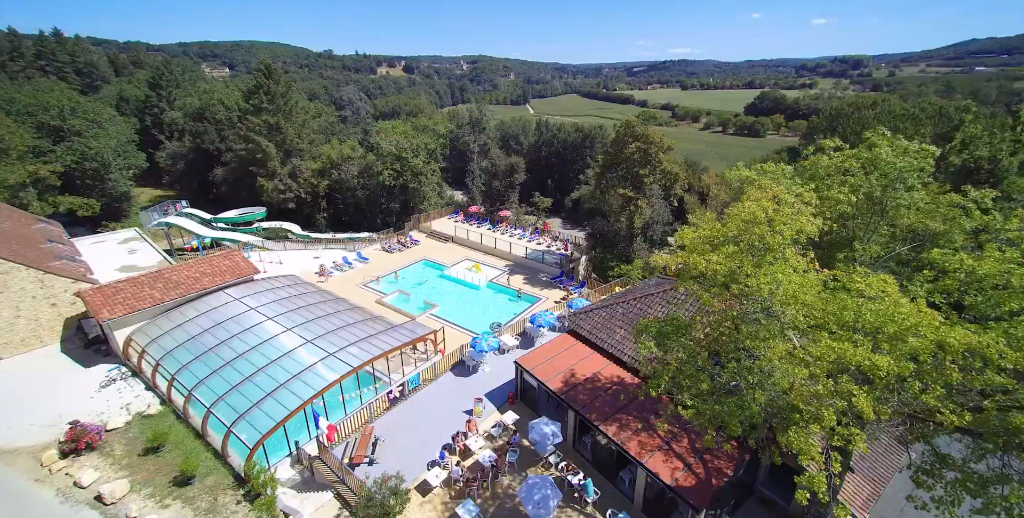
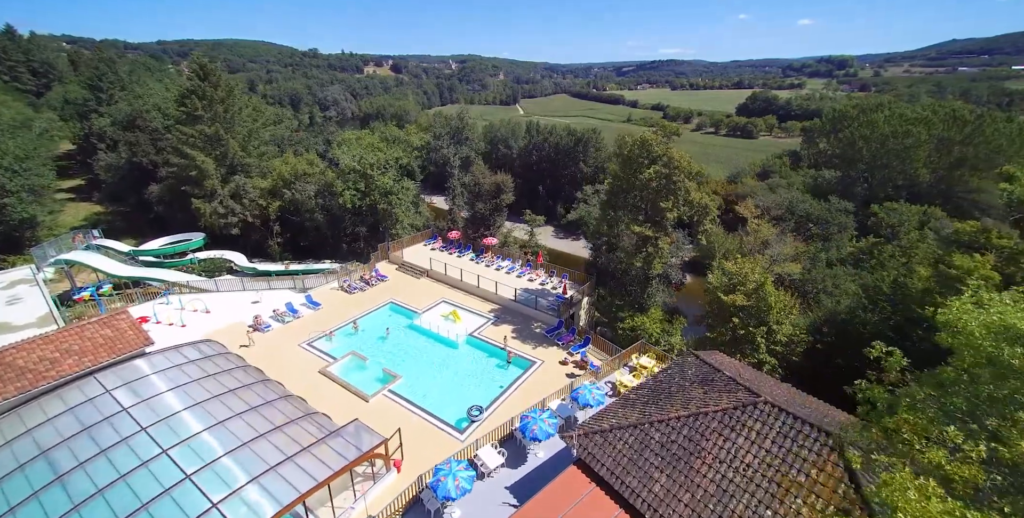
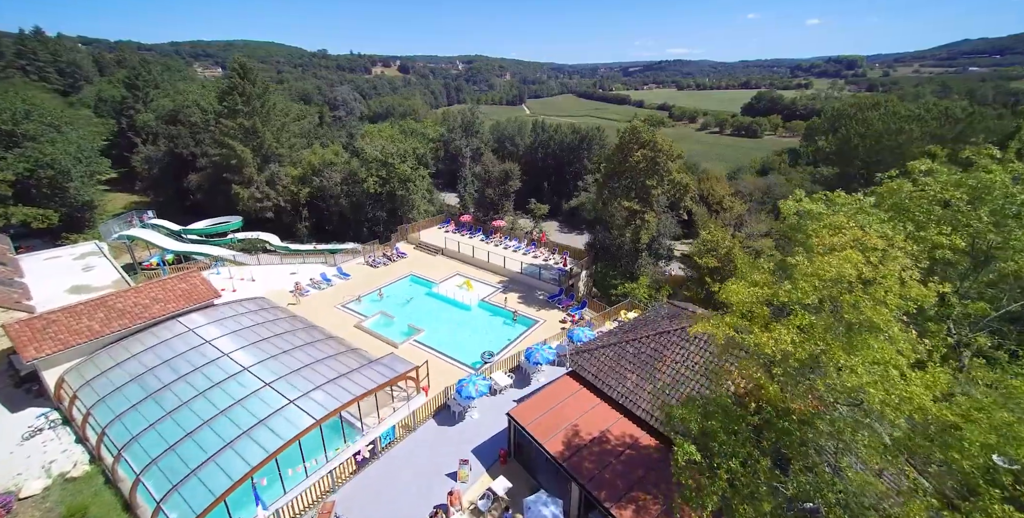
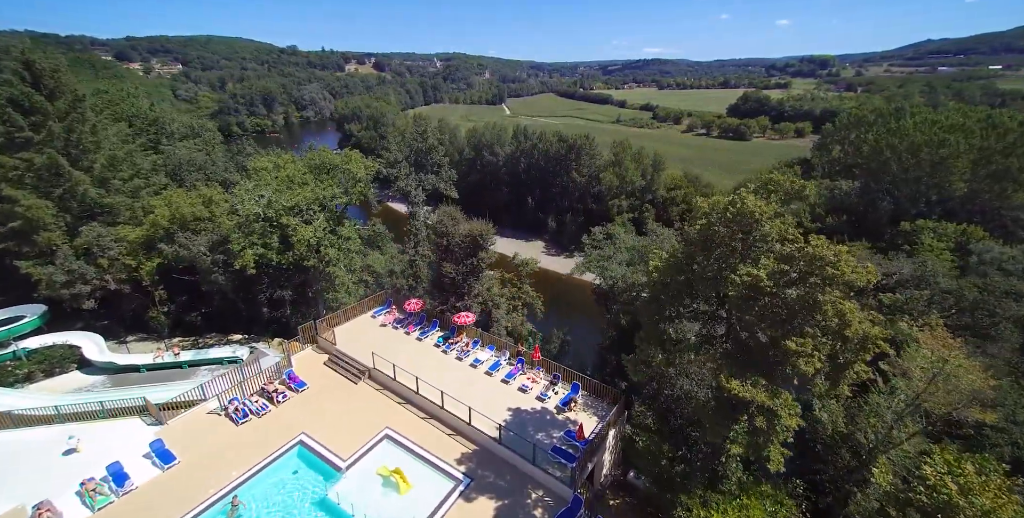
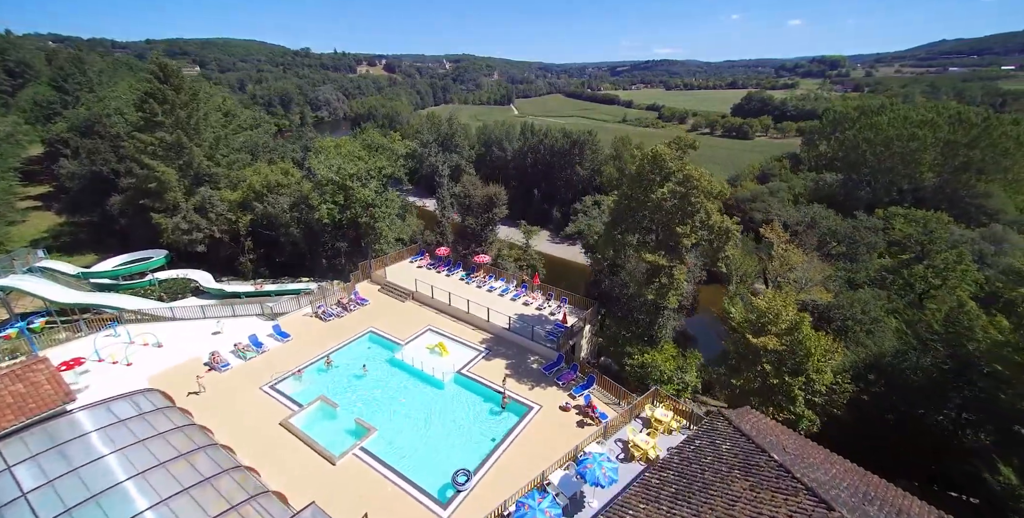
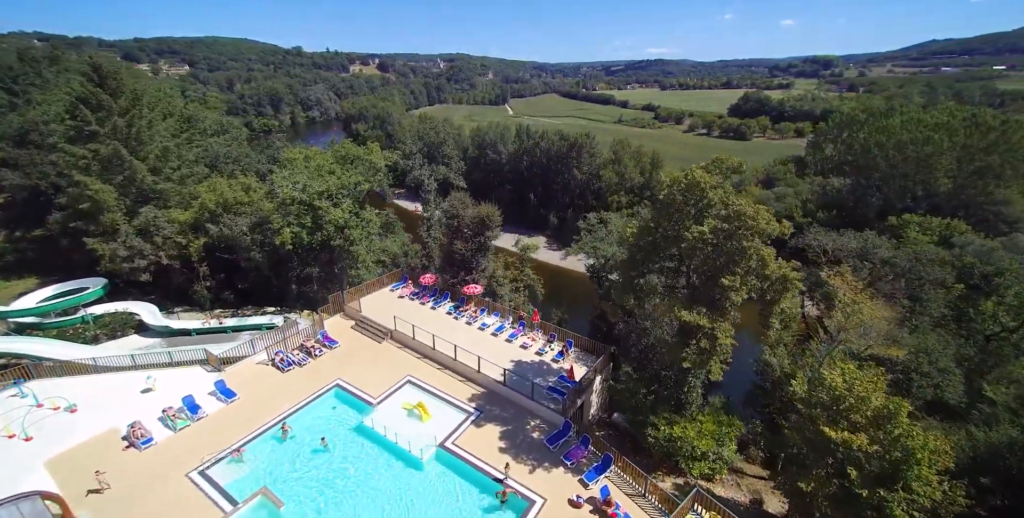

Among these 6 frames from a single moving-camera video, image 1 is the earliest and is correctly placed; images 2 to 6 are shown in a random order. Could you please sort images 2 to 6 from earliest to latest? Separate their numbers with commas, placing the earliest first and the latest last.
3, 2, 5, 6, 4
